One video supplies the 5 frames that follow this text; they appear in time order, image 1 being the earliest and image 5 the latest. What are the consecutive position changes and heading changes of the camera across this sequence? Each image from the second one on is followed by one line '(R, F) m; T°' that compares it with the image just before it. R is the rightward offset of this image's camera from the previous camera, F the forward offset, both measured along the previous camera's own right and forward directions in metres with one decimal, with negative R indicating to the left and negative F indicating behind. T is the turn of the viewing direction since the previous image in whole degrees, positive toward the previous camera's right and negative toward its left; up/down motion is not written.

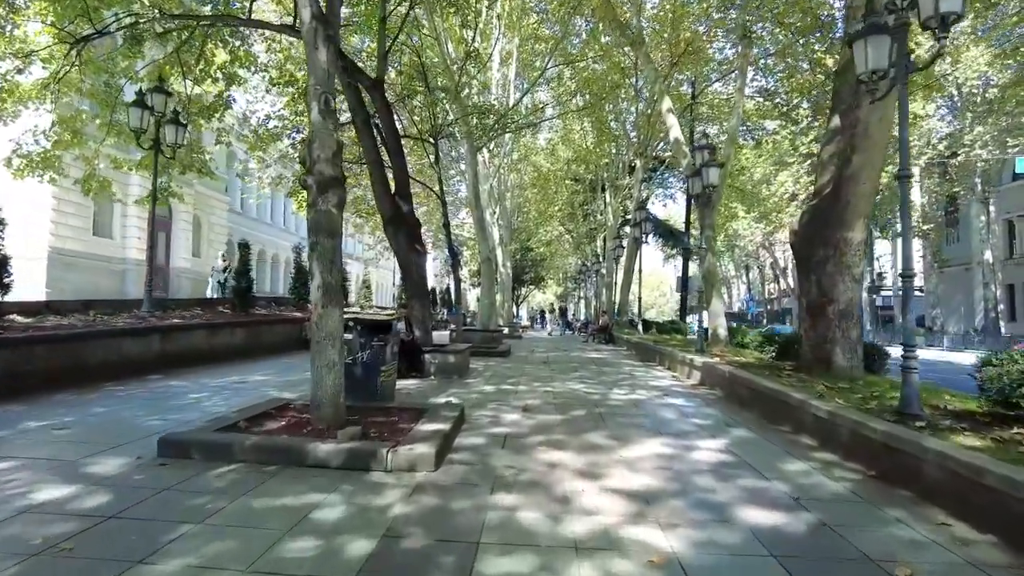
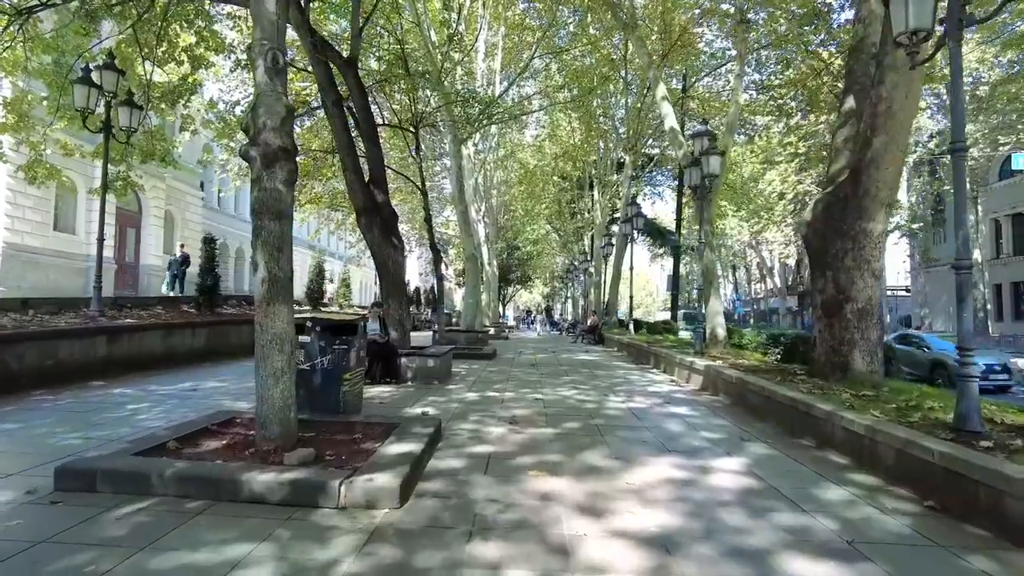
(0.0, +1.0) m; +1°
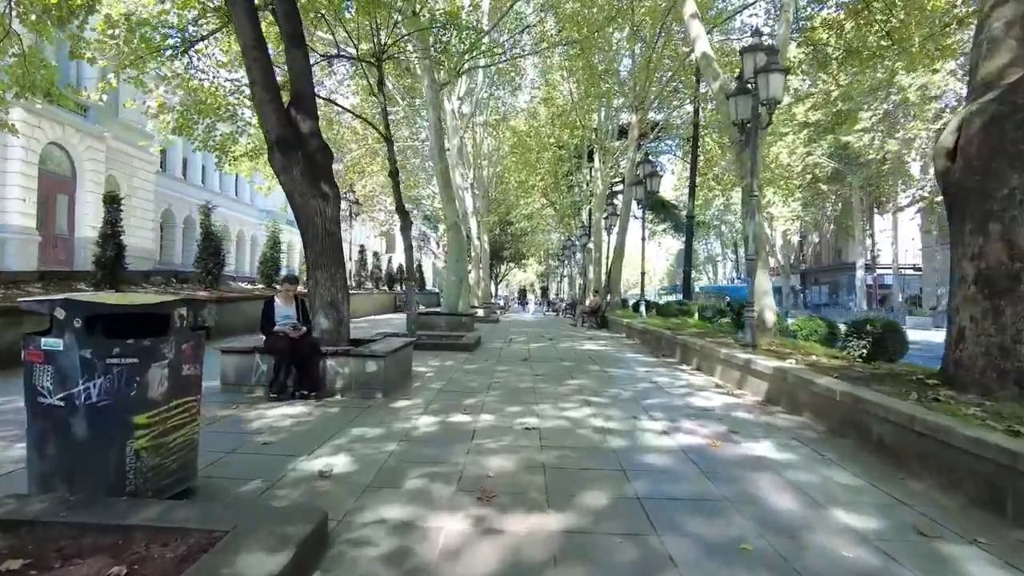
(+0.2, +3.4) m; 0°
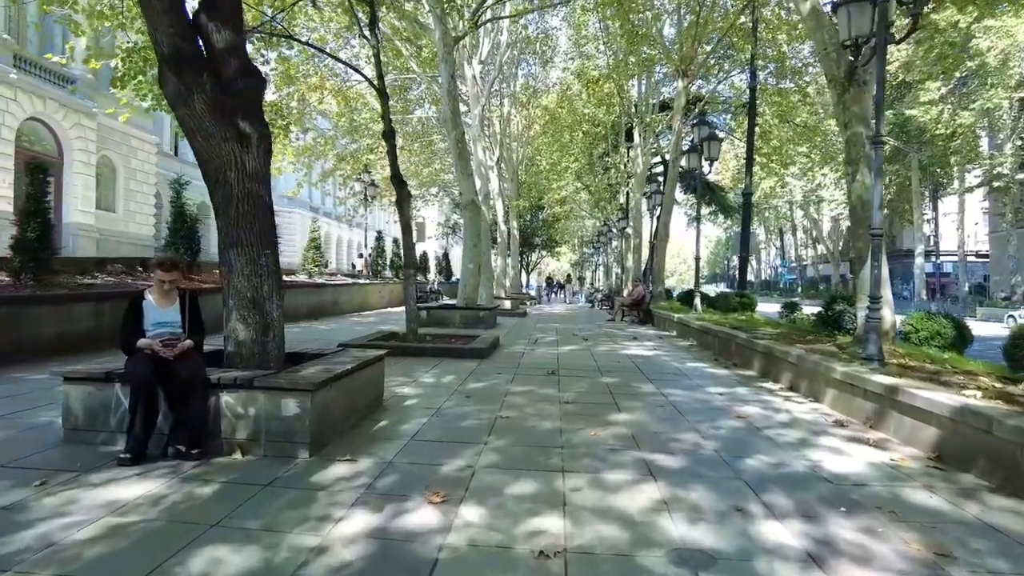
(+0.2, +2.8) m; -3°
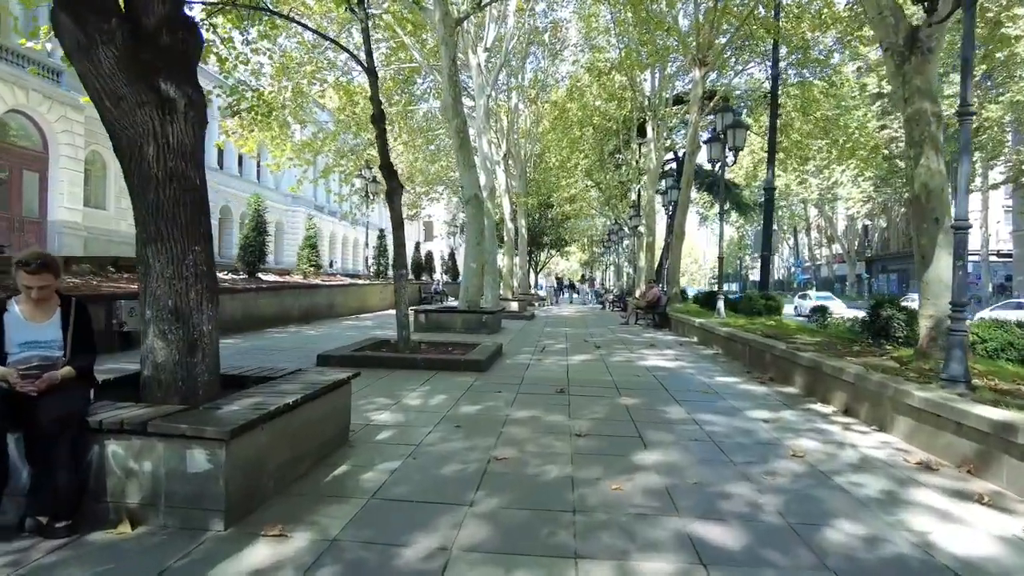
(+0.1, +1.2) m; -1°
